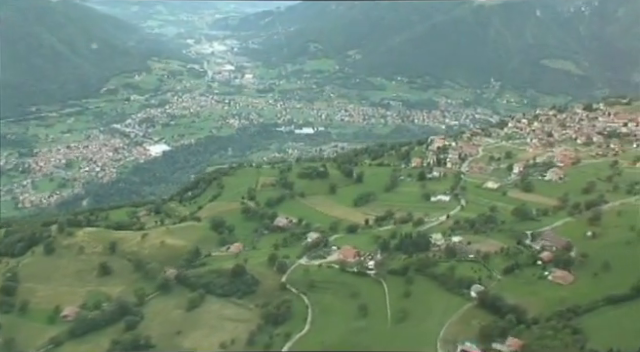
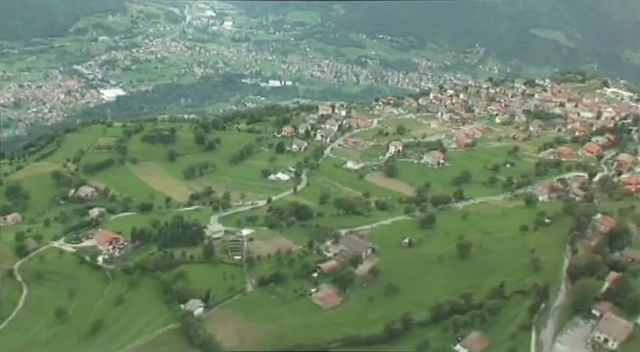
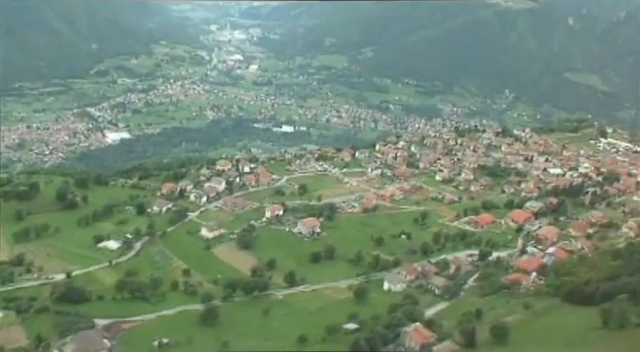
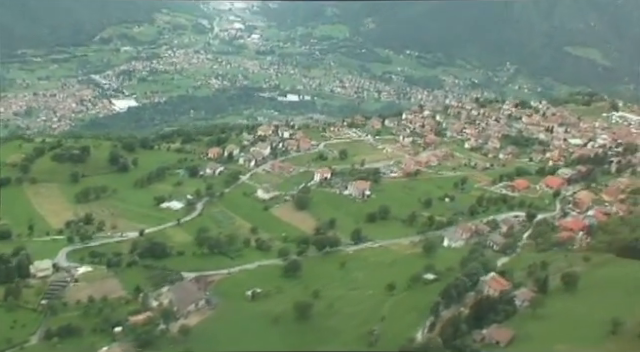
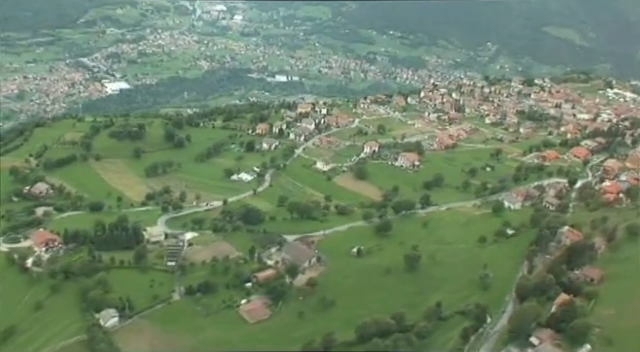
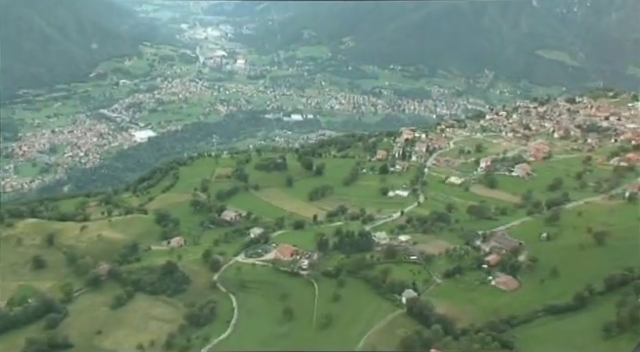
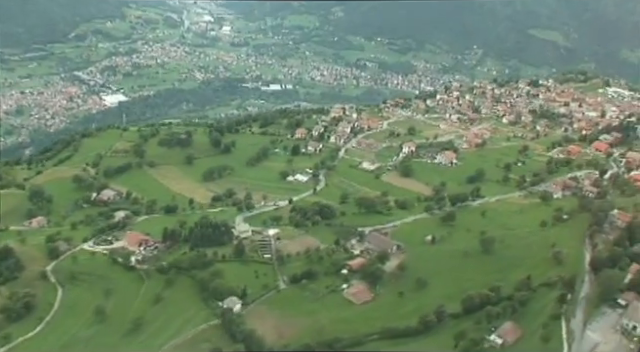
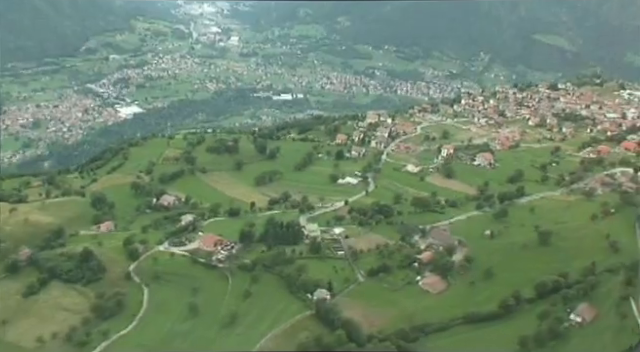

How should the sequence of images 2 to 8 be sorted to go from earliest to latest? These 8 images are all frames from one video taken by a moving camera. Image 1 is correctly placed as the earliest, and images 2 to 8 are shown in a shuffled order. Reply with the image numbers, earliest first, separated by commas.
6, 8, 7, 2, 5, 4, 3
